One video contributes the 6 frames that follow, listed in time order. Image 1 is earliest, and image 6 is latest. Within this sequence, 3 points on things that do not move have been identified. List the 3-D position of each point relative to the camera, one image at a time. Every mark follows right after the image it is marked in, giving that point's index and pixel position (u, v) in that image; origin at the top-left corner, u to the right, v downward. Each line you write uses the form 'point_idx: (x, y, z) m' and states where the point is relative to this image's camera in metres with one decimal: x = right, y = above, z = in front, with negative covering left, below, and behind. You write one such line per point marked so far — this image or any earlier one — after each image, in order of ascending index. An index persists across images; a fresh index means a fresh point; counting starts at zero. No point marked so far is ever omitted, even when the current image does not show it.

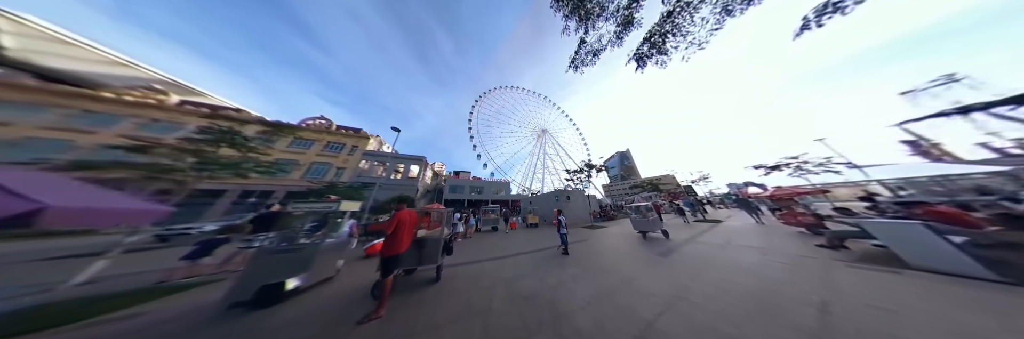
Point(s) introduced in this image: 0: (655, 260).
0: (+4.3, -2.6, +3.8) m
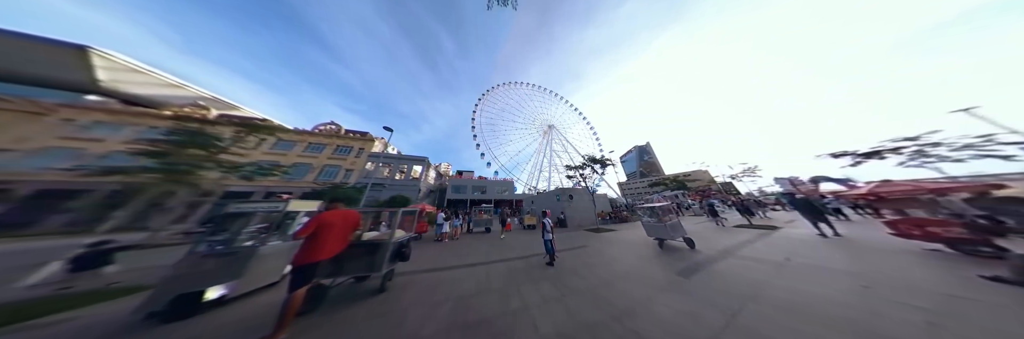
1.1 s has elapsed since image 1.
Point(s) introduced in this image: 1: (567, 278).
0: (+3.5, -2.4, +2.8) m
1: (+1.2, -2.5, +2.9) m
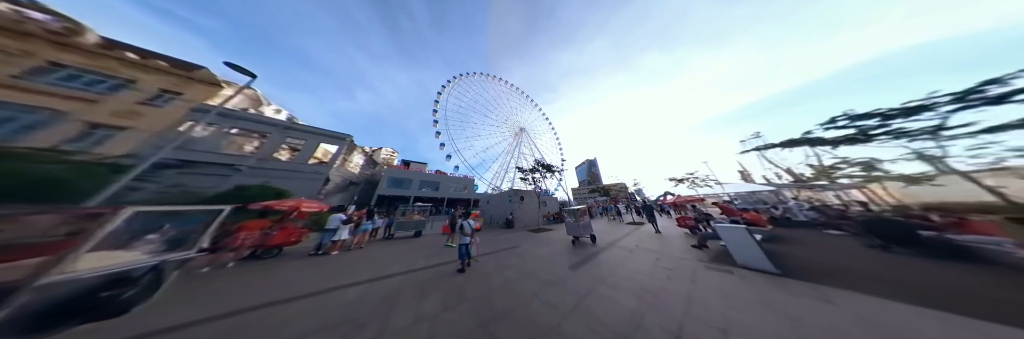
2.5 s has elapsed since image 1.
0: (+1.3, -2.6, +3.1) m
1: (-0.9, -2.5, +2.6) m
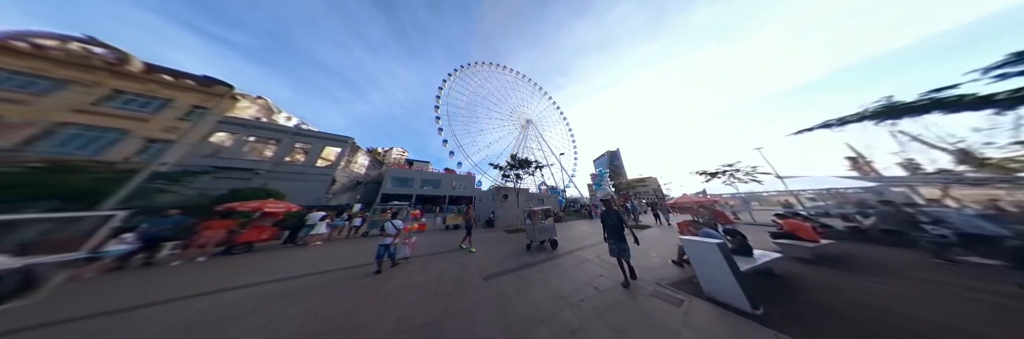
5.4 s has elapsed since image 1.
0: (-0.9, -2.5, +2.7) m
1: (-3.1, -2.5, +2.5) m
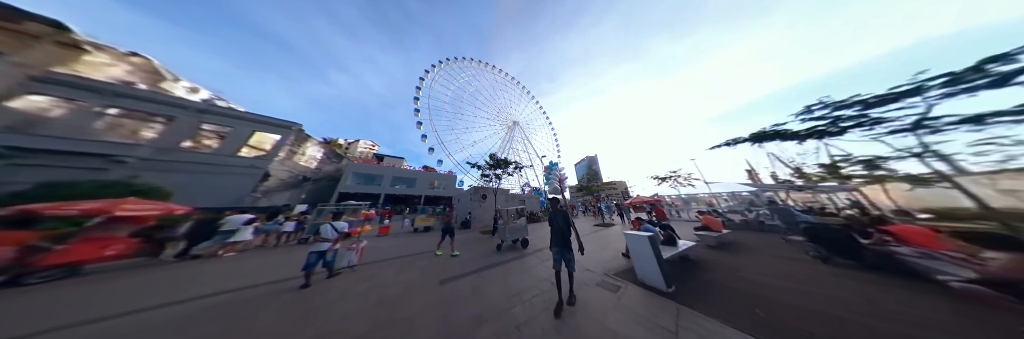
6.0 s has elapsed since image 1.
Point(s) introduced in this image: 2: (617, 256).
0: (-1.7, -2.5, +2.6) m
1: (-3.9, -2.3, +2.1) m
2: (+3.1, -2.6, +3.7) m
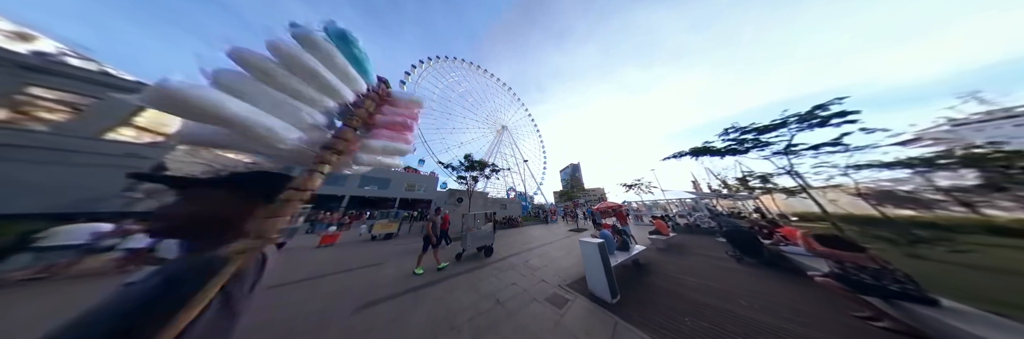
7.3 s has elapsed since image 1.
0: (-2.7, -2.4, +2.1) m
1: (-4.9, -2.2, +1.4) m
2: (+2.0, -2.8, +3.7) m
